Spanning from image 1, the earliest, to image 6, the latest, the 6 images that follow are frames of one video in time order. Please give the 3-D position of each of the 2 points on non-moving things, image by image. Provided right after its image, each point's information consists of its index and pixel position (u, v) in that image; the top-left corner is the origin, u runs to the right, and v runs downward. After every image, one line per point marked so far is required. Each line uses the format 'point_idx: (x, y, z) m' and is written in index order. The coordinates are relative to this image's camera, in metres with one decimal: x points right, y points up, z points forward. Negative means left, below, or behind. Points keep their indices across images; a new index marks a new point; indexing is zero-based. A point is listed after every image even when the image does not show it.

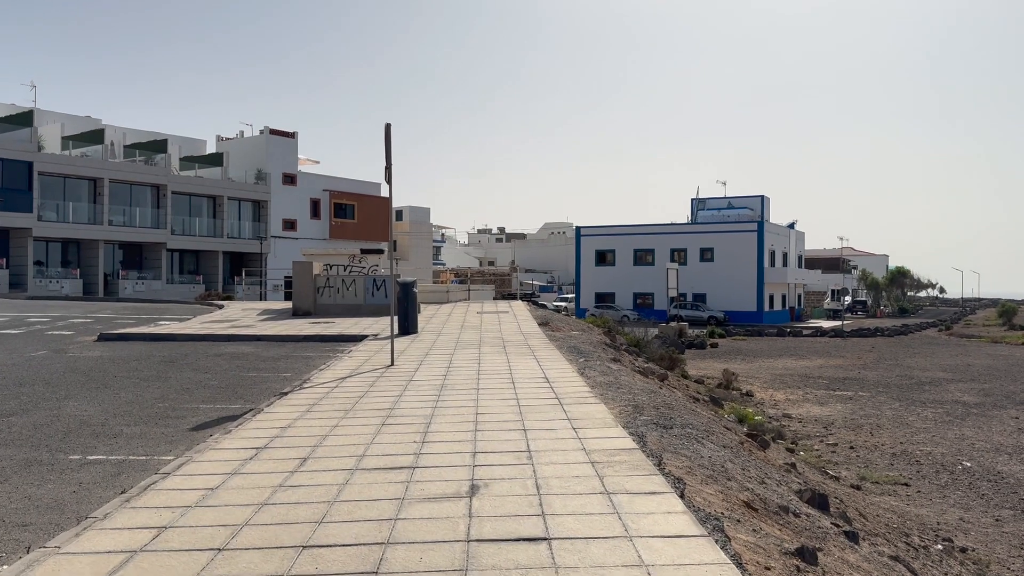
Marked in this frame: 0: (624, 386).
0: (+1.5, -1.3, +11.1) m
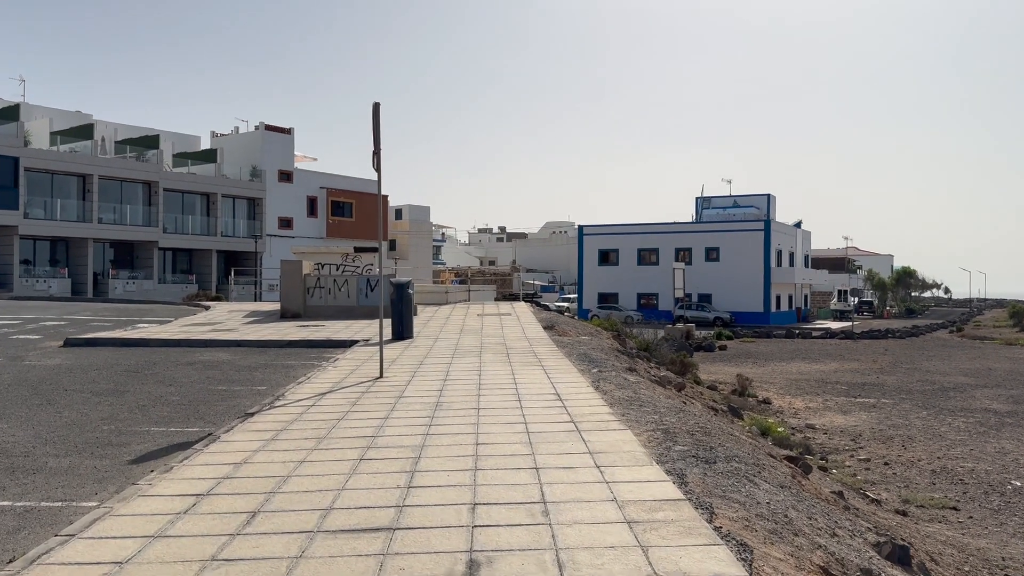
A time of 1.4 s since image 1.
0: (+1.5, -1.3, +9.6) m
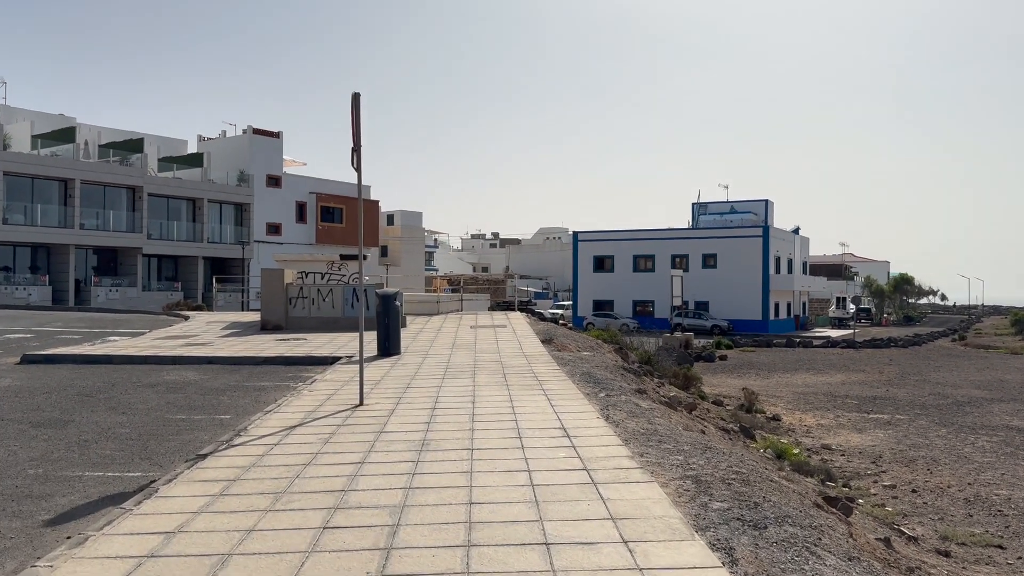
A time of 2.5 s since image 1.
0: (+1.5, -1.4, +8.4) m
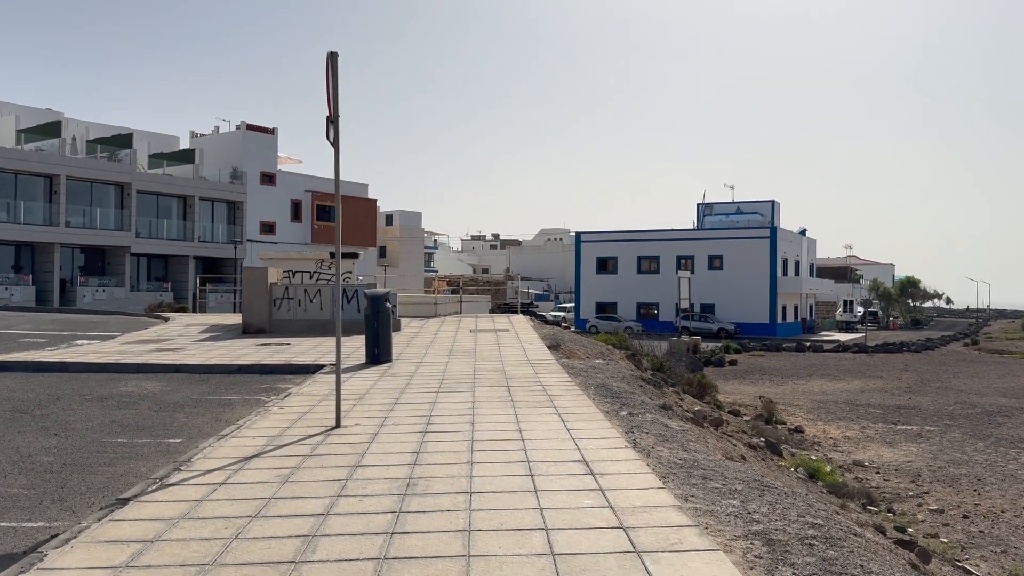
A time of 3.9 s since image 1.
0: (+1.6, -1.4, +6.8) m
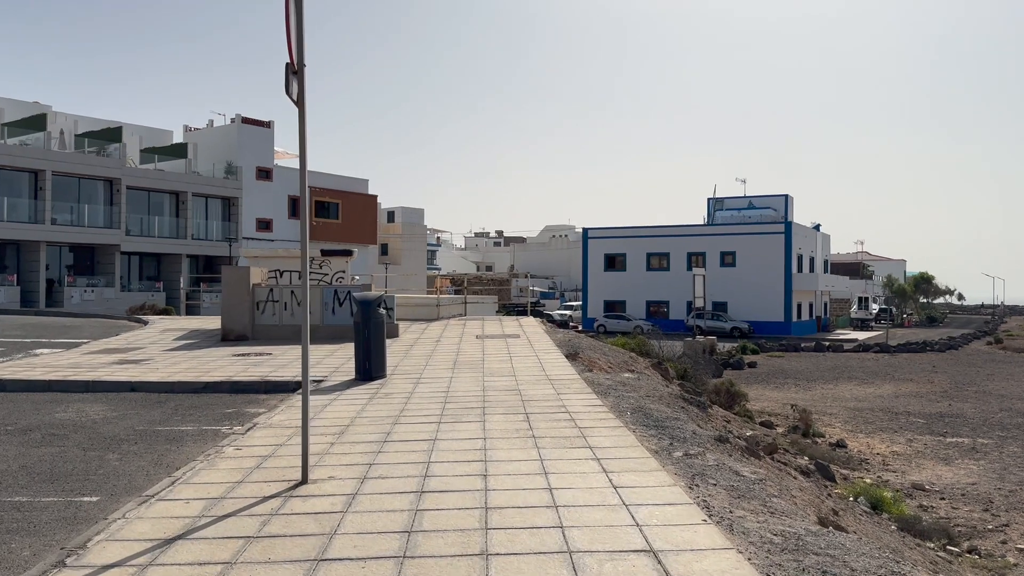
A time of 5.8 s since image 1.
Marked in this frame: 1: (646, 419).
0: (+1.7, -1.5, +4.9) m
1: (+1.3, -1.3, +8.6) m
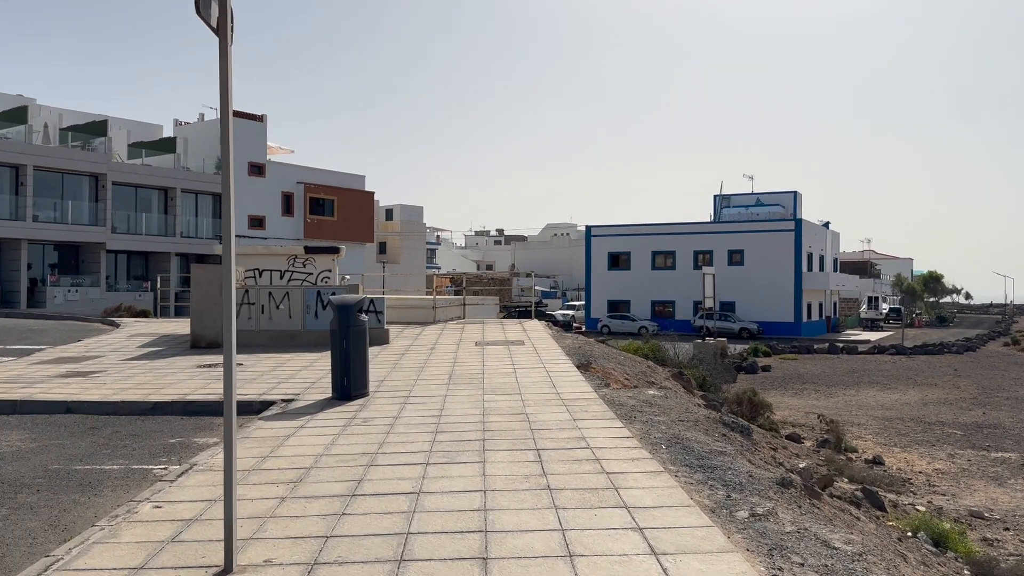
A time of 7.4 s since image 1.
0: (+1.8, -1.5, +3.1) m
1: (+1.4, -1.3, +6.9) m
